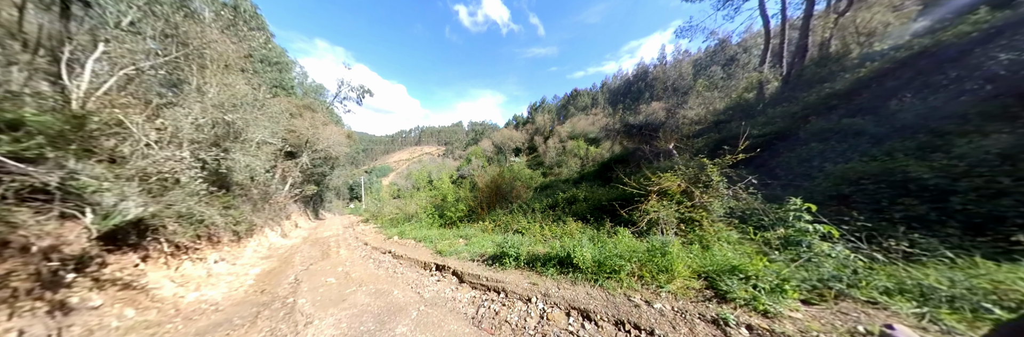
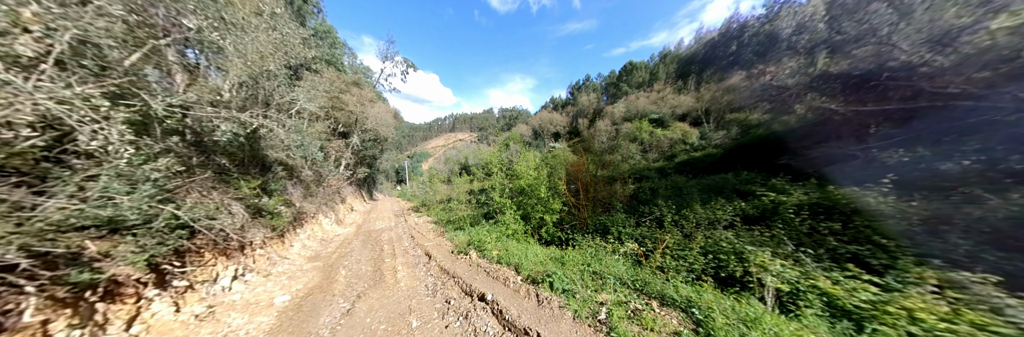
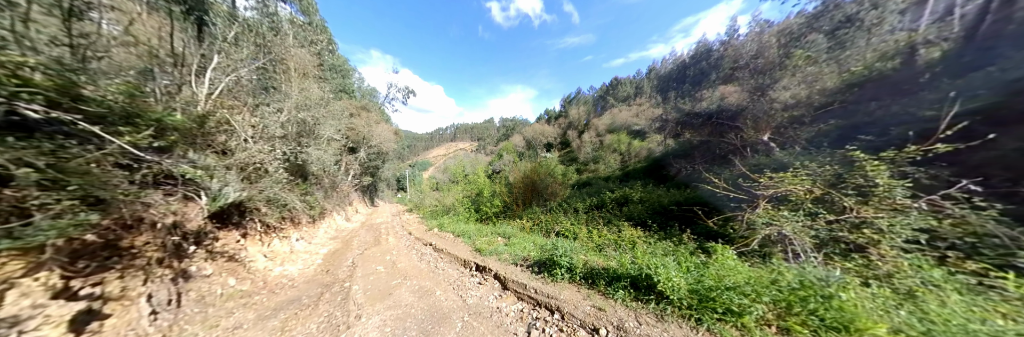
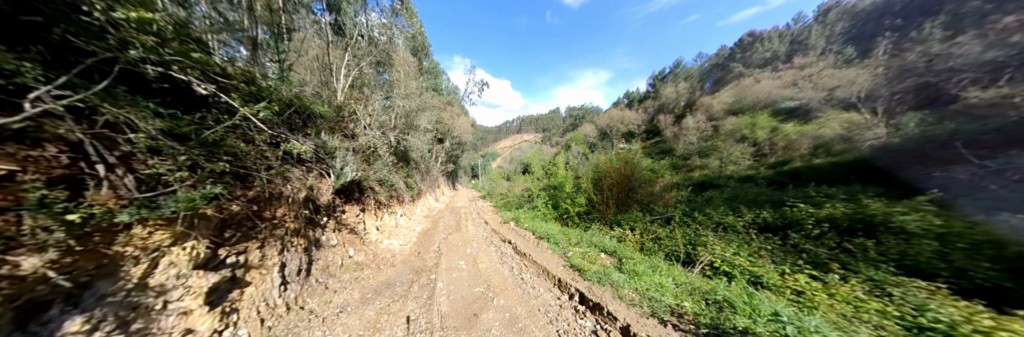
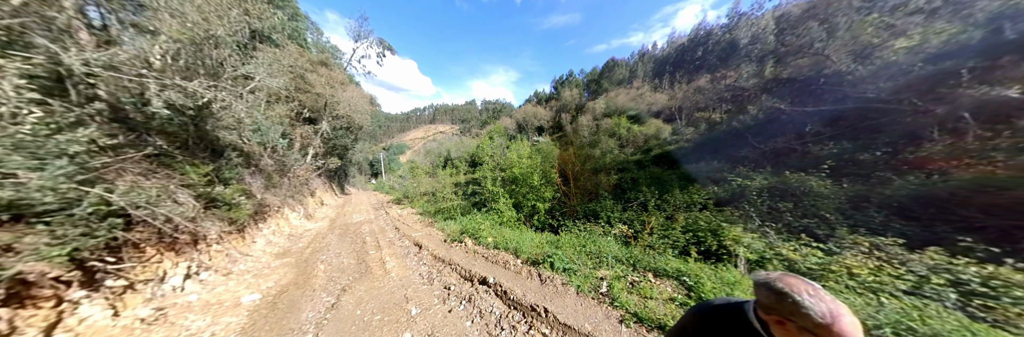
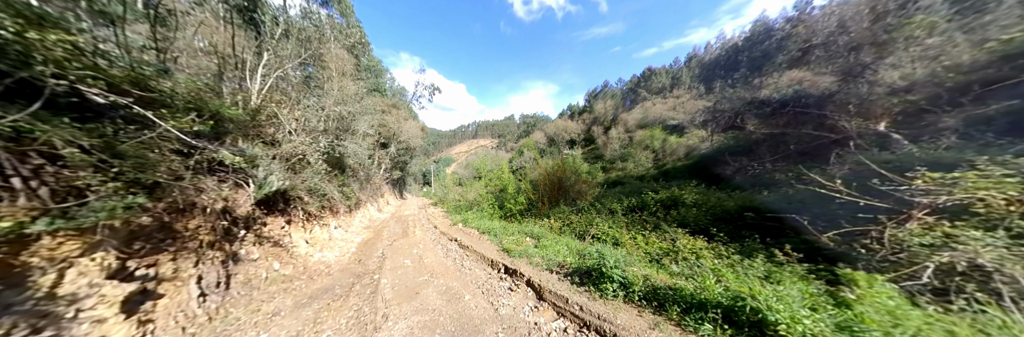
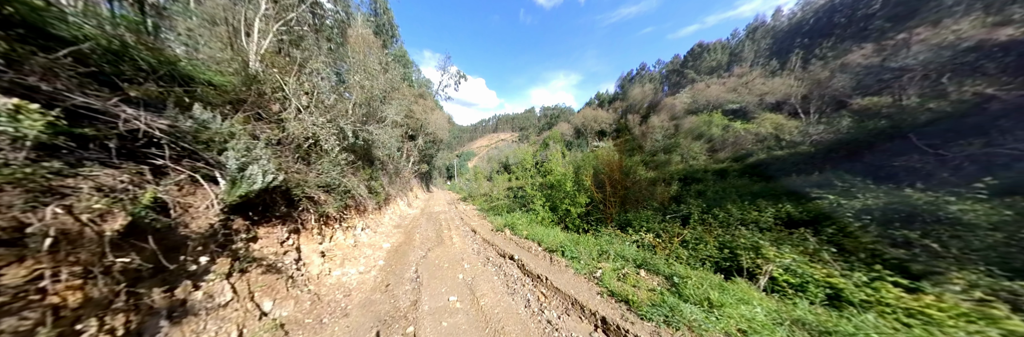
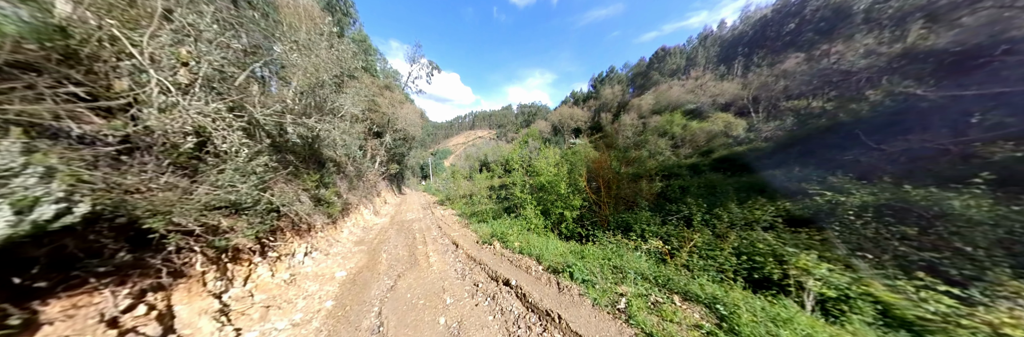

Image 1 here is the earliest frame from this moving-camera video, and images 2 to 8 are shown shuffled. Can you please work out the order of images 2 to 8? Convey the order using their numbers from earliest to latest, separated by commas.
3, 6, 4, 7, 8, 2, 5
